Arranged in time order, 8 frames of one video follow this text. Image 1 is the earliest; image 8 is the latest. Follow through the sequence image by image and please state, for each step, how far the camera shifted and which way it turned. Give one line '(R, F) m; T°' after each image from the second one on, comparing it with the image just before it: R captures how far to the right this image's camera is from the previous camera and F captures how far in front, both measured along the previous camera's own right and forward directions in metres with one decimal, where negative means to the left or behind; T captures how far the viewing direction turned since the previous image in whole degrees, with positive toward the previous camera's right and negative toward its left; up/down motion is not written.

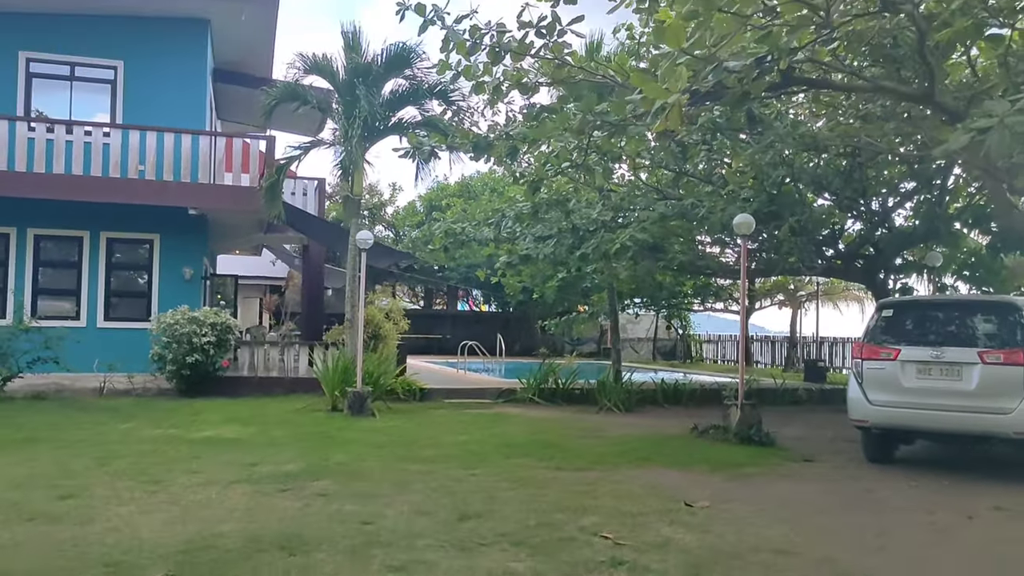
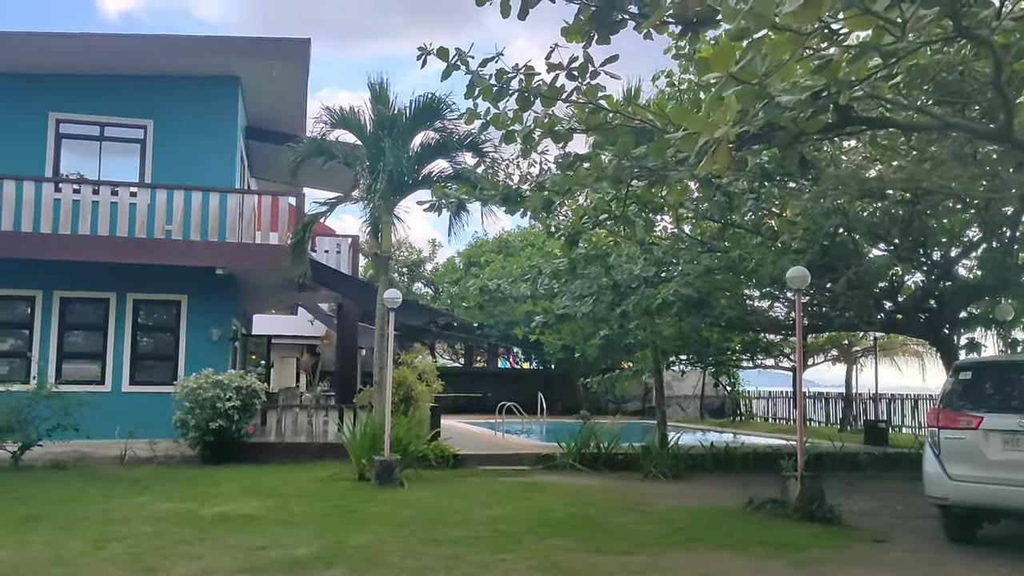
(+0.1, +0.7) m; -3°
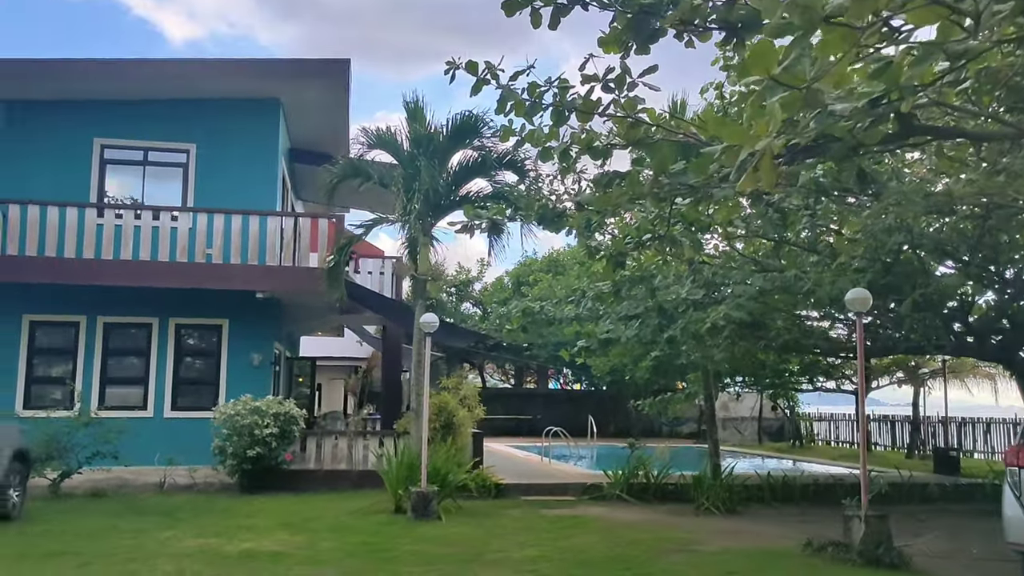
(+0.2, +0.4) m; -4°
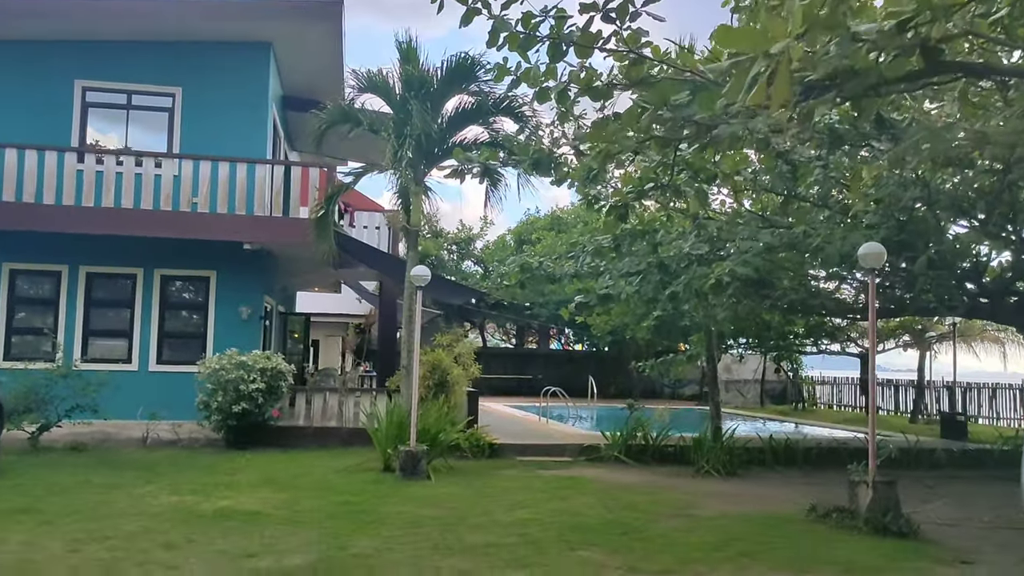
(+0.1, +0.5) m; 0°
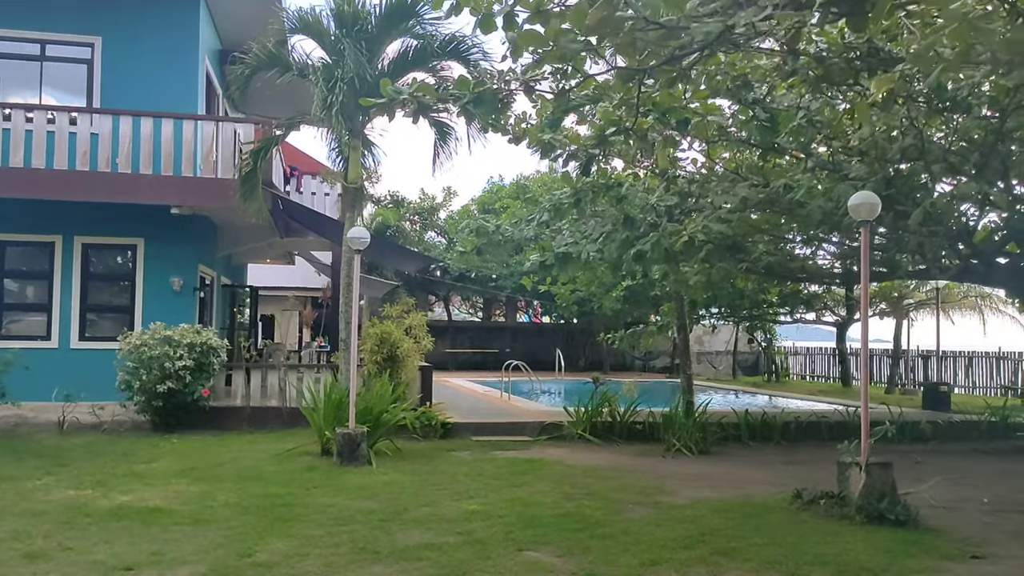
(+0.2, +1.0) m; +2°
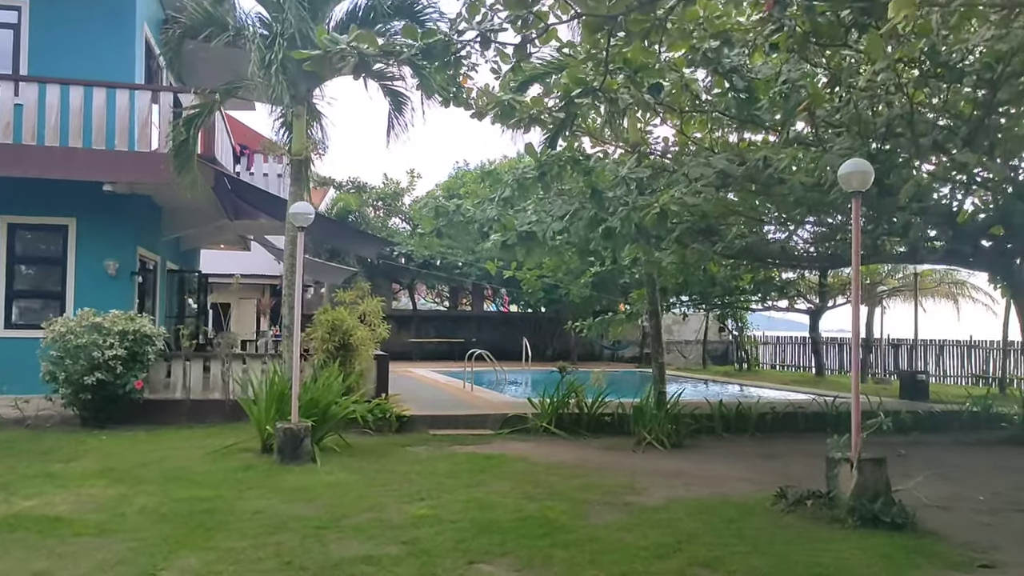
(+0.1, +0.7) m; +2°
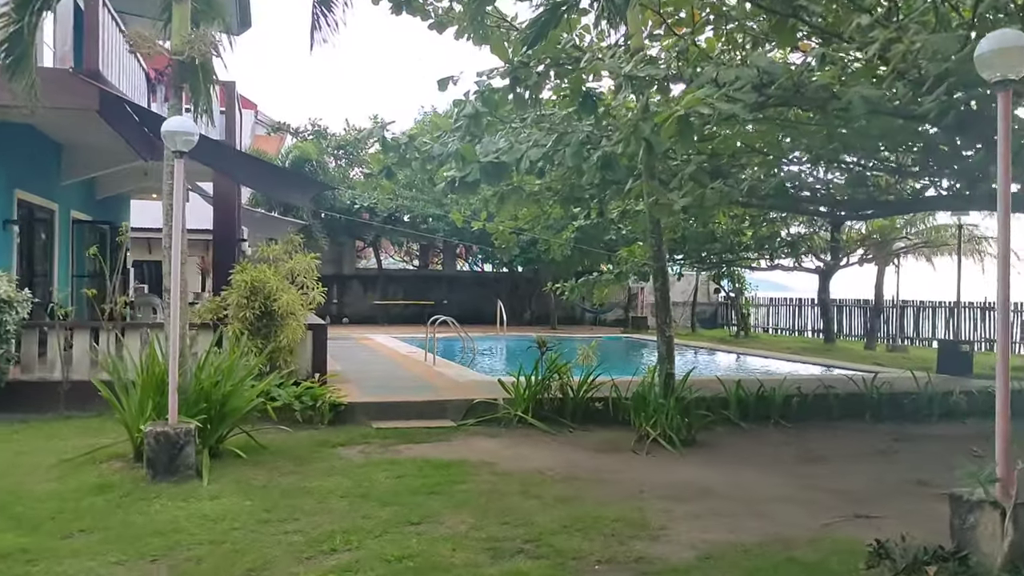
(+0.1, +2.2) m; +1°
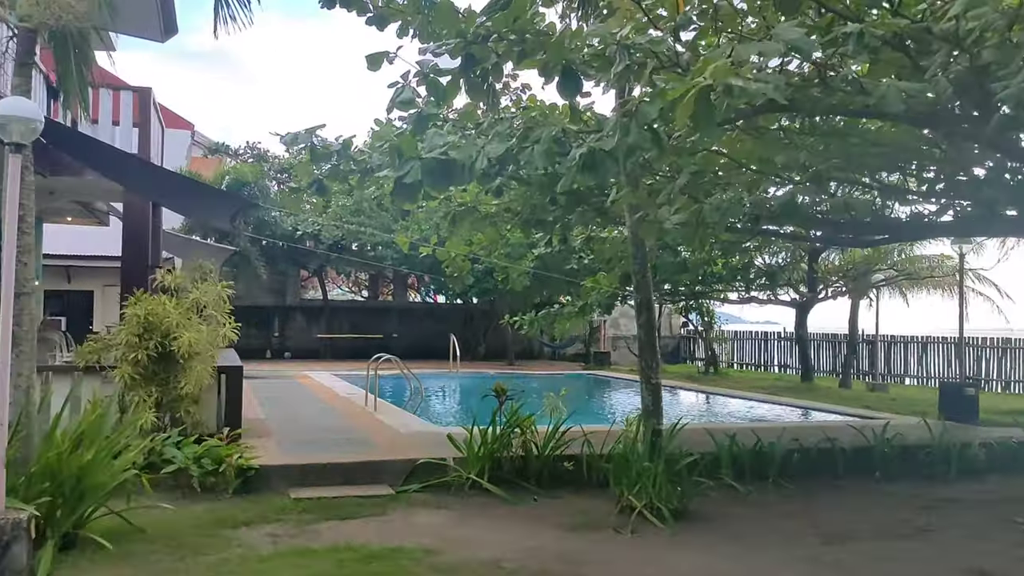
(0.0, +1.4) m; +3°
